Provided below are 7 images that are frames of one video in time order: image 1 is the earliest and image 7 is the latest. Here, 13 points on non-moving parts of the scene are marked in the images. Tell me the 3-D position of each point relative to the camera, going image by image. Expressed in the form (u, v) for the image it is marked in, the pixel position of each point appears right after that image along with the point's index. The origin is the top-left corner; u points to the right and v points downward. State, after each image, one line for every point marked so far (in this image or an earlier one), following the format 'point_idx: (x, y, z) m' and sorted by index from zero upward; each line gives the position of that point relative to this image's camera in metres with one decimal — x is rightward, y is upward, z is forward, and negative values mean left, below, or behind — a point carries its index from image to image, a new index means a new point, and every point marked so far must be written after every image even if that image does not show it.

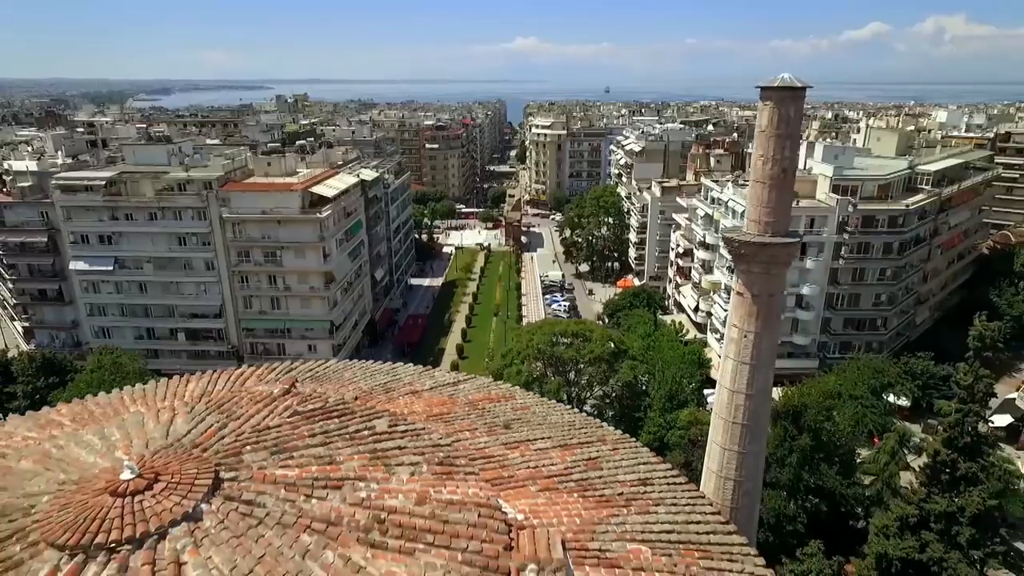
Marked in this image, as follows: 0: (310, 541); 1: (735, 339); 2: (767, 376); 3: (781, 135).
0: (-2.1, -2.6, +6.6) m
1: (+5.1, -1.1, +14.1) m
2: (+5.8, -2.0, +14.0) m
3: (+5.6, +3.2, +12.9) m
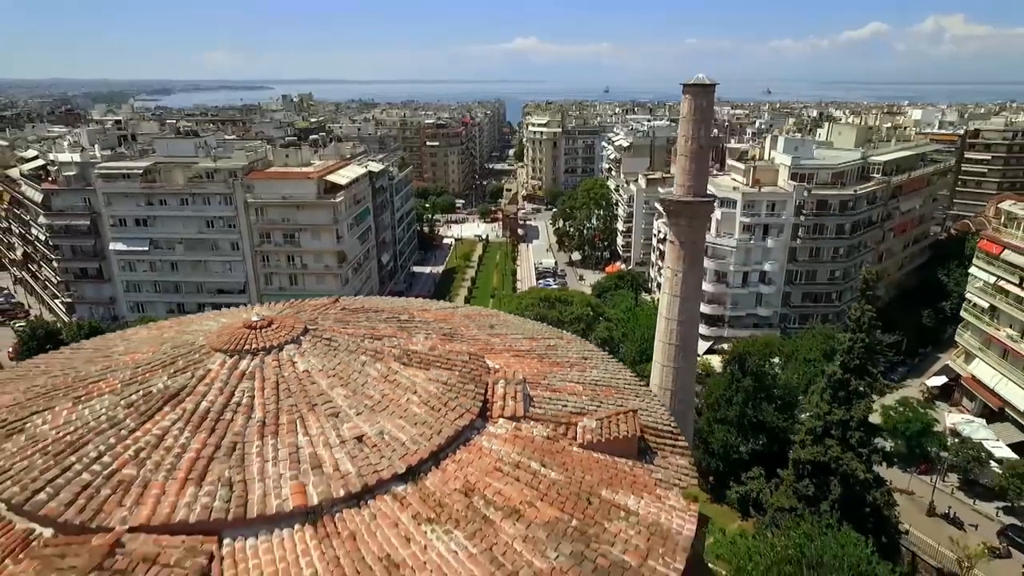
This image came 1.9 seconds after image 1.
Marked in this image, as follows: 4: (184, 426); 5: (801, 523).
0: (-2.5, -1.2, +10.9) m
1: (+4.7, +0.3, +18.4) m
2: (+5.4, -0.5, +18.3) m
3: (+5.2, +4.7, +17.2) m
4: (-4.7, -2.0, +9.0) m
5: (+9.4, -7.4, +19.9) m
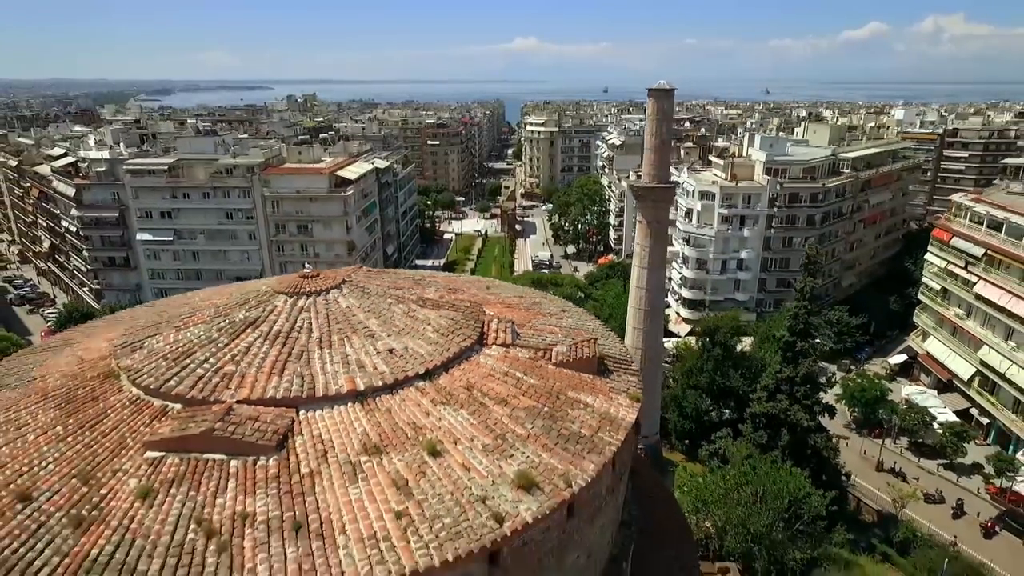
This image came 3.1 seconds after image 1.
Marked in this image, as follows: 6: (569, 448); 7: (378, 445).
0: (-2.7, -0.3, +14.3) m
1: (+4.5, +1.3, +21.8) m
2: (+5.2, +0.4, +21.7) m
3: (+4.9, +5.6, +20.6) m
4: (-4.9, -1.1, +12.3) m
5: (+9.2, -6.5, +23.3) m
6: (+1.0, -2.8, +11.0) m
7: (-2.2, -2.6, +10.5) m
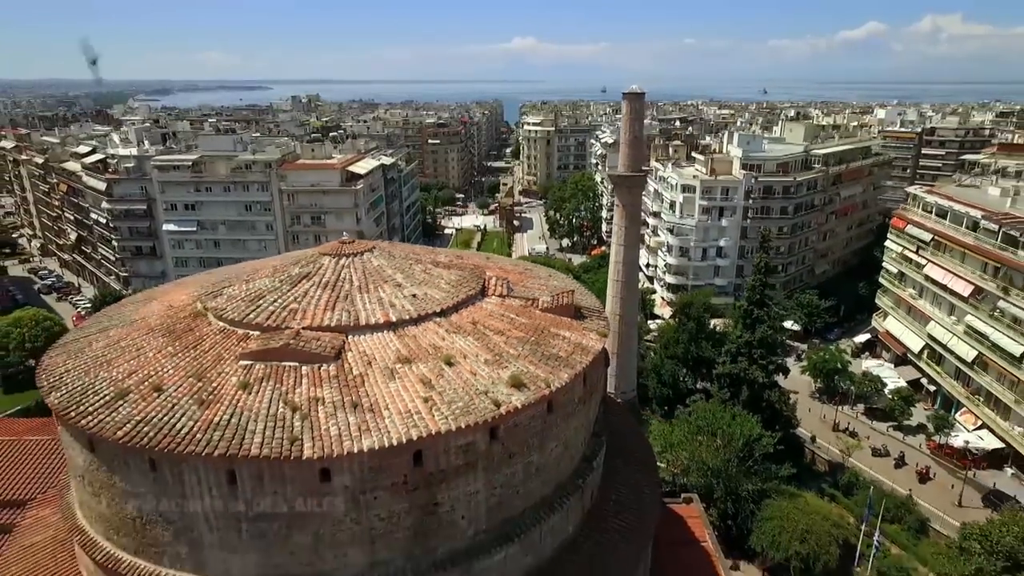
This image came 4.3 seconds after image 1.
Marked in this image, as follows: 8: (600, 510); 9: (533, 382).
0: (-2.9, +0.8, +18.1) m
1: (+4.3, +2.3, +25.5) m
2: (+5.0, +1.5, +25.4) m
3: (+4.8, +6.7, +24.3) m
4: (-5.0, 0.0, +16.1) m
5: (+9.0, -5.4, +27.1) m
6: (+0.9, -1.8, +14.8) m
7: (-2.4, -1.6, +14.2) m
8: (+2.5, -6.1, +17.1) m
9: (+0.5, -2.1, +14.0) m
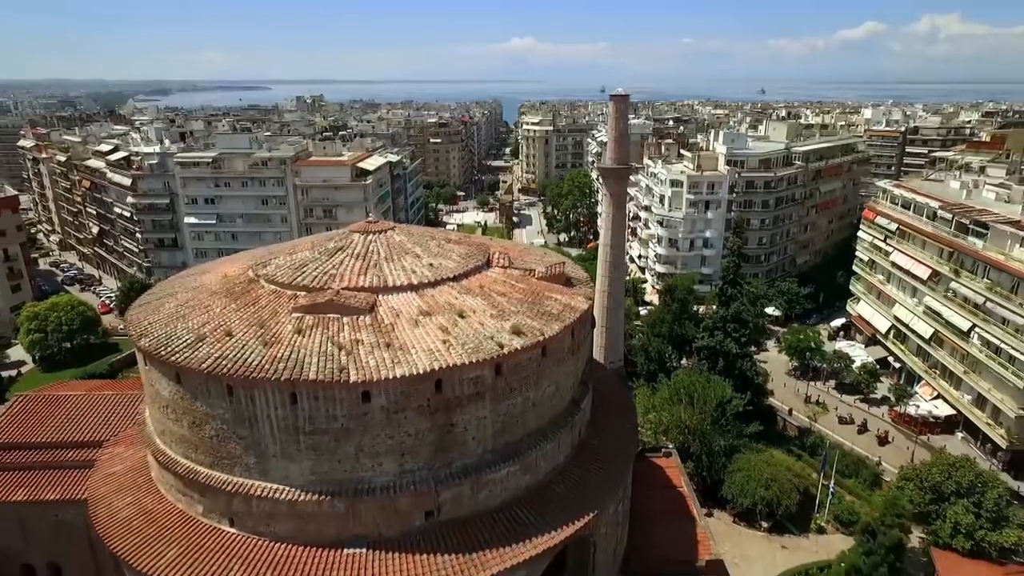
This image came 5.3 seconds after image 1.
0: (-2.9, +1.7, +21.3) m
1: (+4.3, +3.2, +28.8) m
2: (+5.0, +2.4, +28.7) m
3: (+4.8, +7.6, +27.6) m
4: (-5.0, +0.9, +19.3) m
5: (+9.0, -4.5, +30.4) m
6: (+0.9, -0.8, +18.1) m
7: (-2.3, -0.6, +17.5) m
8: (+2.5, -5.2, +20.4) m
9: (+0.5, -1.2, +17.3) m
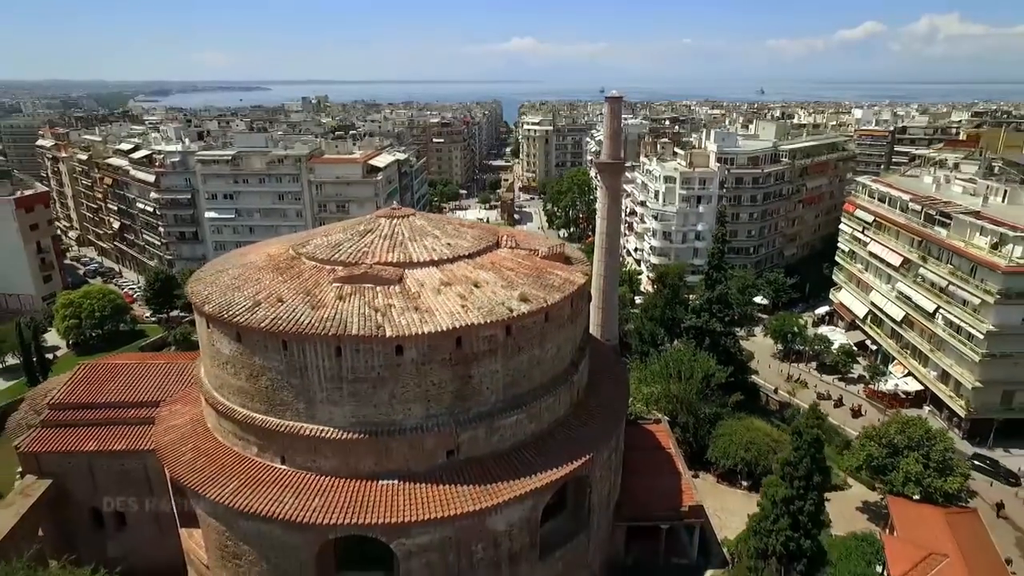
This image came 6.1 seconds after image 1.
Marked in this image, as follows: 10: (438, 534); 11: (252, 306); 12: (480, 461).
0: (-2.6, +2.6, +24.3) m
1: (+4.6, +4.1, +31.8) m
2: (+5.3, +3.2, +31.7) m
3: (+5.0, +8.4, +30.6) m
4: (-4.8, +1.7, +22.3) m
5: (+9.3, -3.6, +33.4) m
6: (+1.2, 0.0, +21.1) m
7: (-2.1, +0.2, +20.5) m
8: (+2.7, -4.4, +23.4) m
9: (+0.7, -0.3, +20.3) m
10: (-2.2, -7.3, +18.4) m
11: (-8.1, -0.6, +19.3) m
12: (-1.0, -5.5, +19.7) m
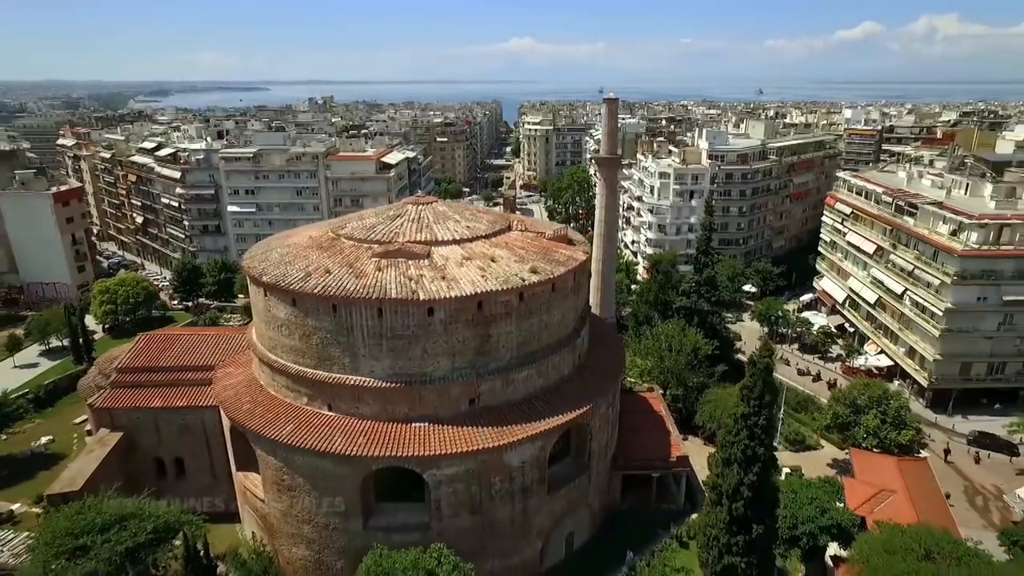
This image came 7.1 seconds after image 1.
0: (-2.2, +3.5, +27.8) m
1: (+5.0, +5.1, +35.3) m
2: (+5.7, +4.2, +35.2) m
3: (+5.5, +9.4, +34.1) m
4: (-4.3, +2.7, +25.9) m
5: (+9.7, -2.7, +36.9) m
6: (+1.6, +1.0, +24.6) m
7: (-1.6, +1.2, +24.0) m
8: (+3.2, -3.4, +26.9) m
9: (+1.2, +0.6, +23.8) m
10: (-1.7, -6.3, +21.9) m
11: (-7.6, +0.4, +22.8) m
12: (-0.6, -4.5, +23.2) m
